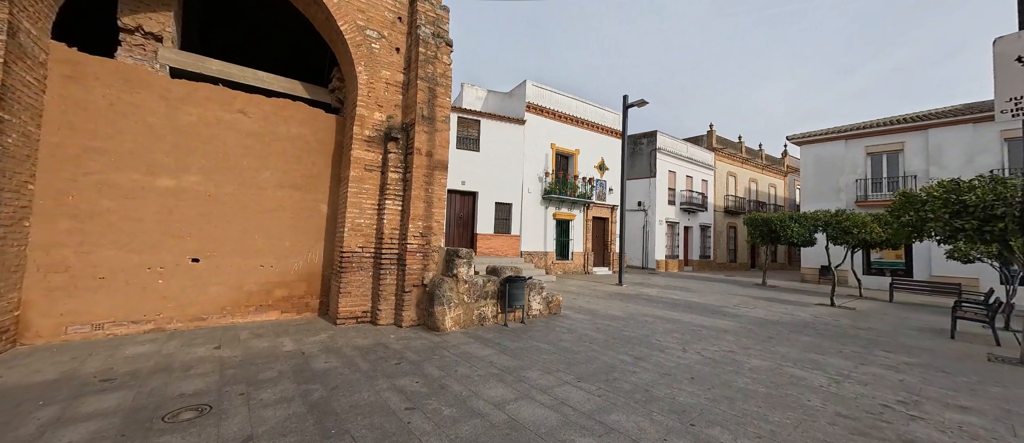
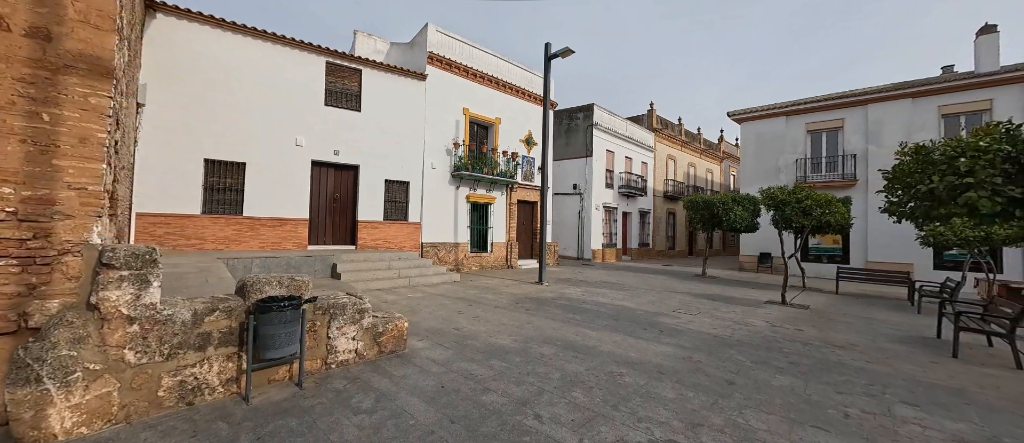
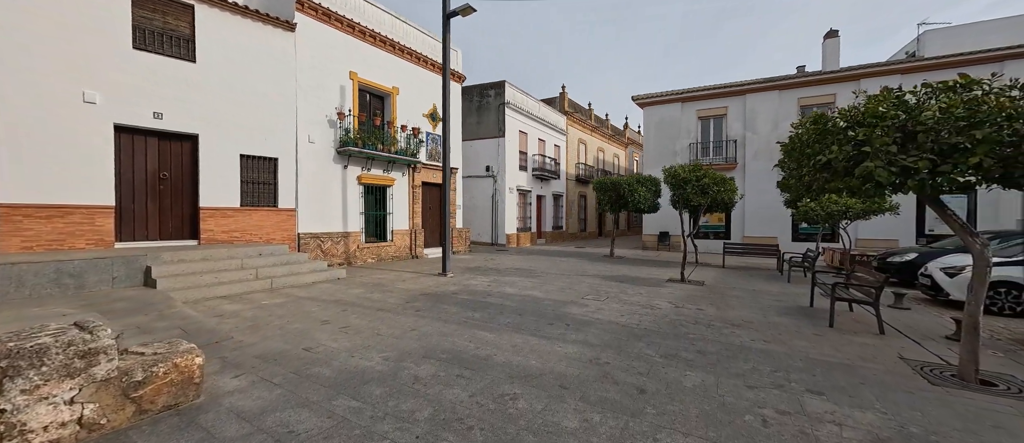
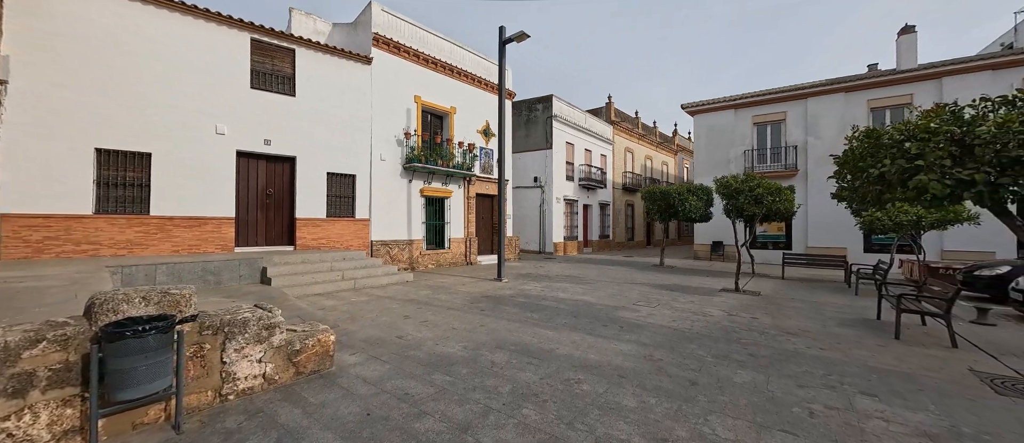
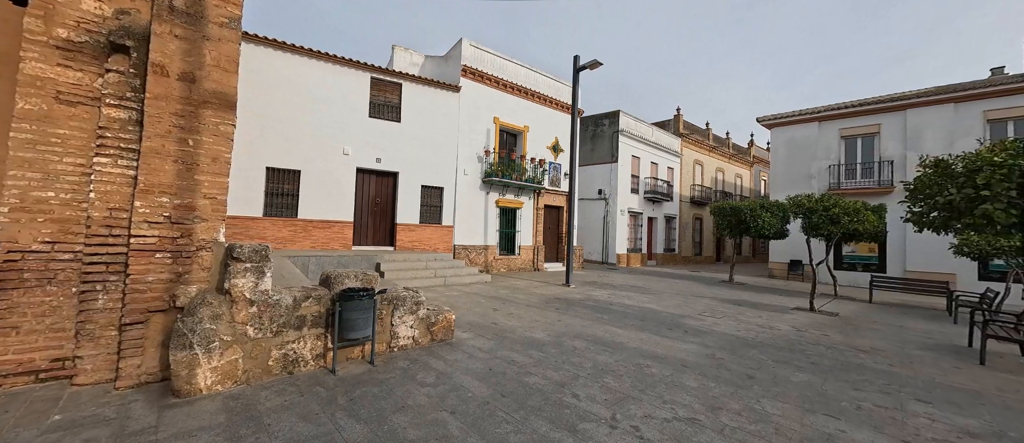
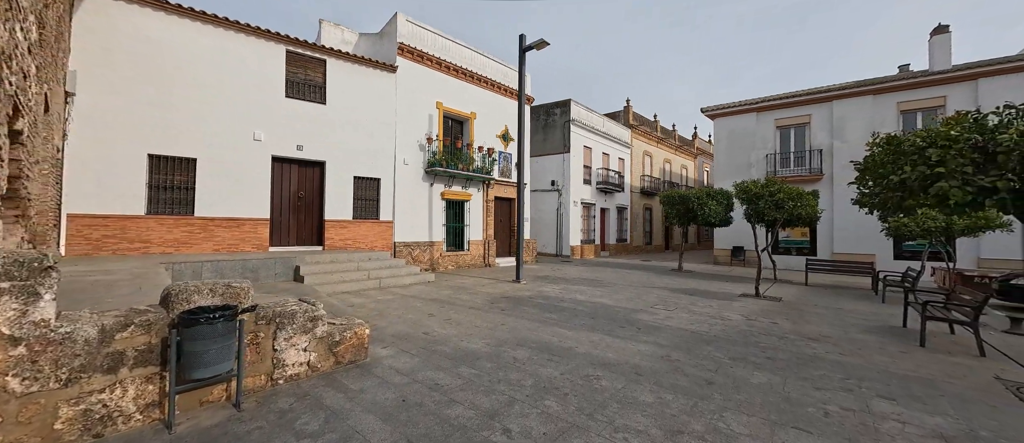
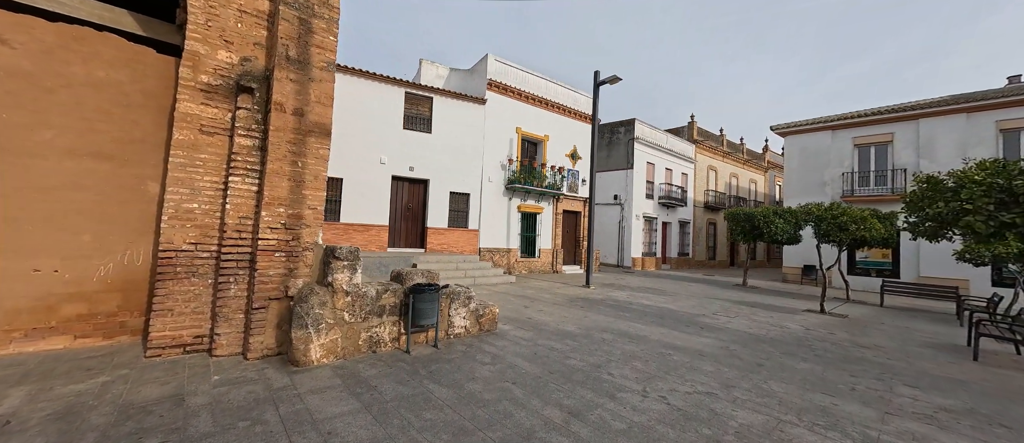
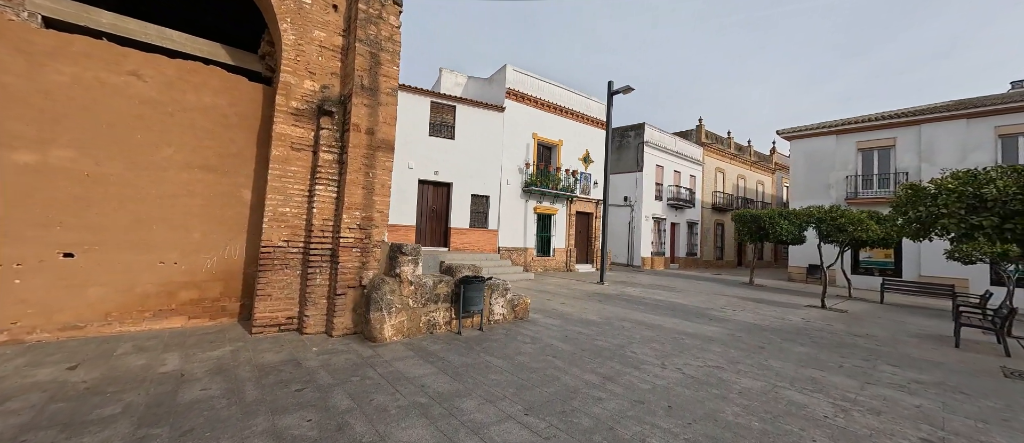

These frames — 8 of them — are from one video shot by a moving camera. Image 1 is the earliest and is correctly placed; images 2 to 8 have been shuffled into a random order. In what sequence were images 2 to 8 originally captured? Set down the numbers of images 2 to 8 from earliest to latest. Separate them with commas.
8, 7, 5, 2, 6, 4, 3
